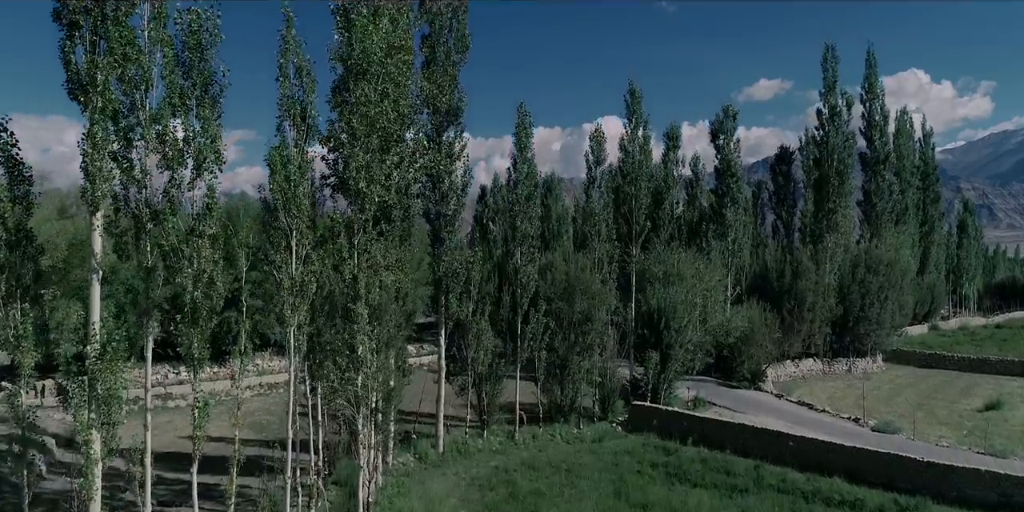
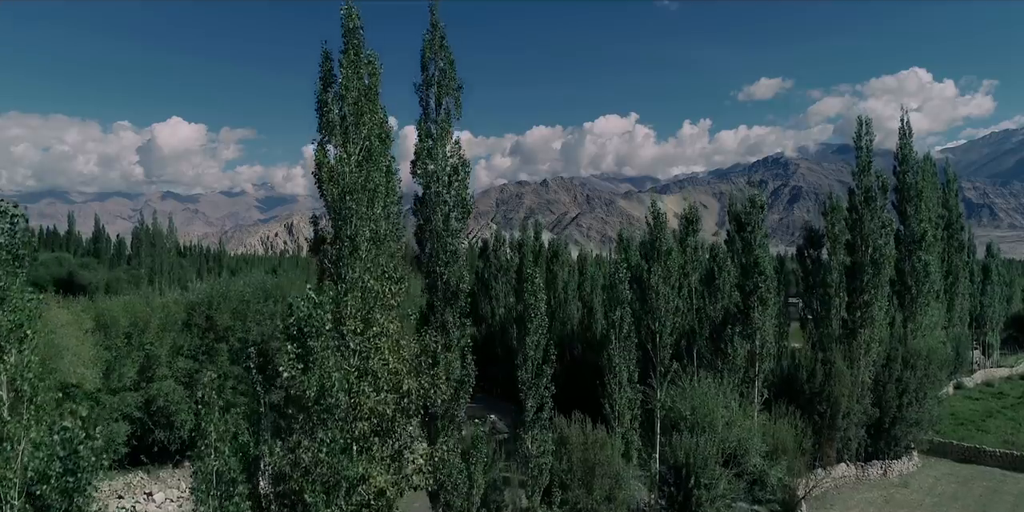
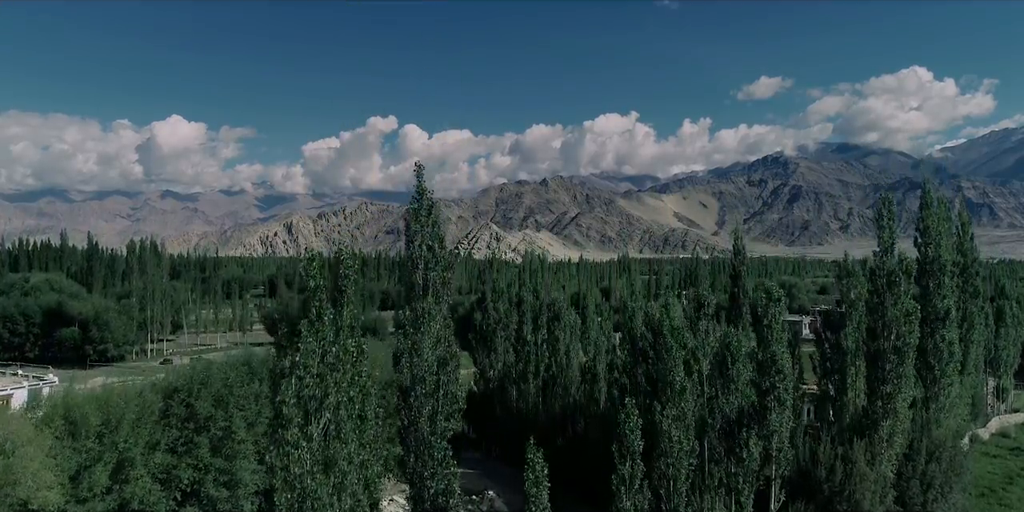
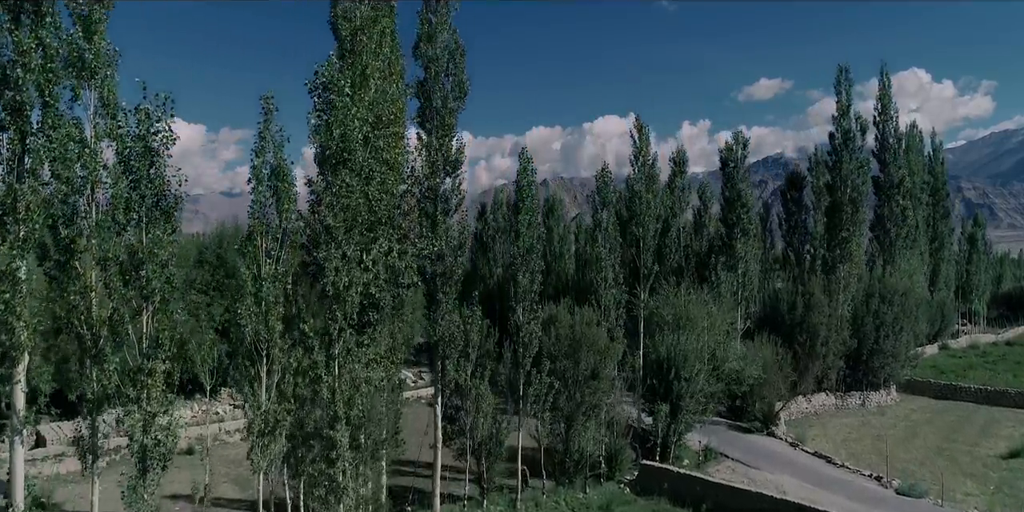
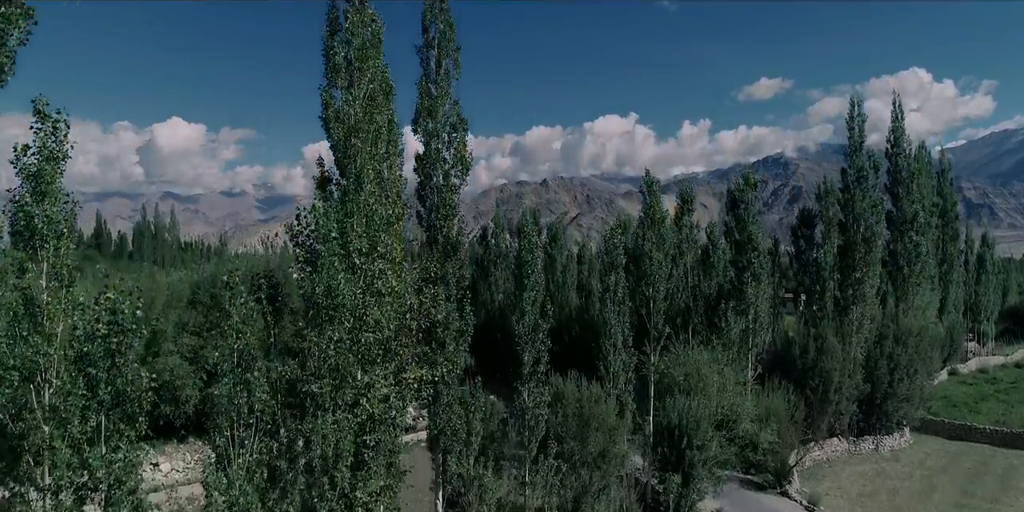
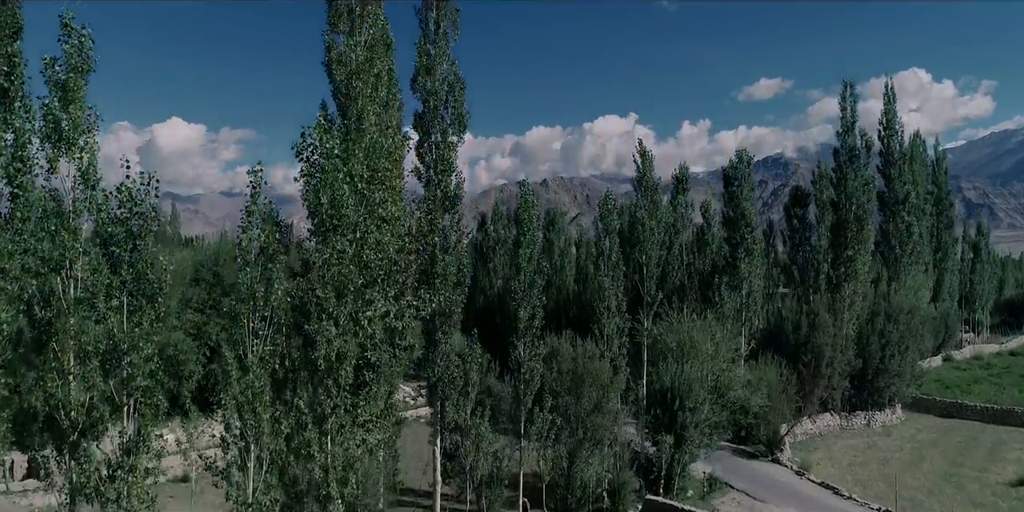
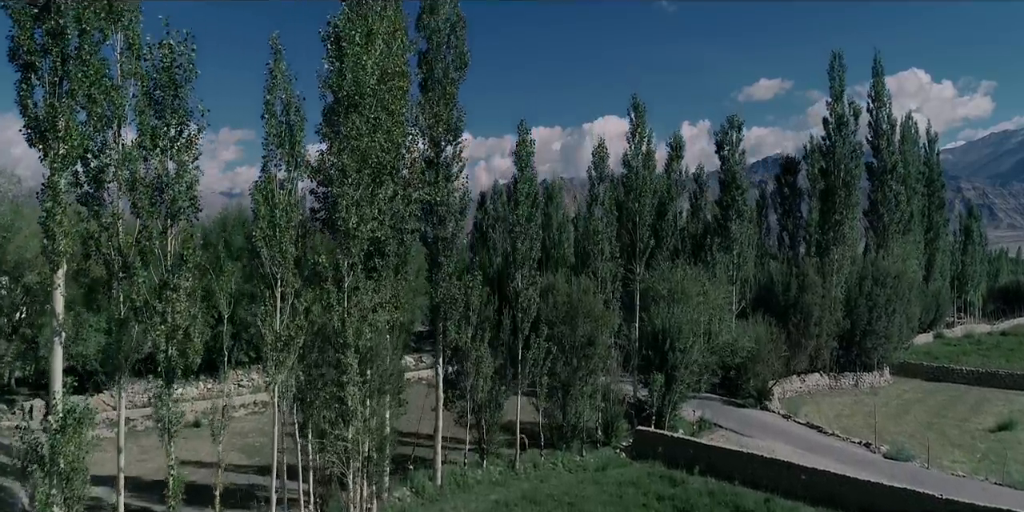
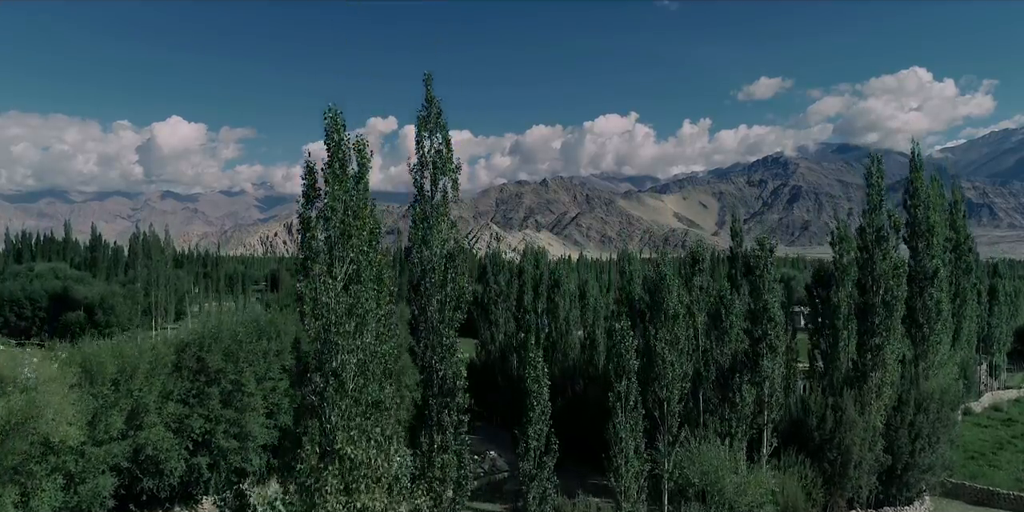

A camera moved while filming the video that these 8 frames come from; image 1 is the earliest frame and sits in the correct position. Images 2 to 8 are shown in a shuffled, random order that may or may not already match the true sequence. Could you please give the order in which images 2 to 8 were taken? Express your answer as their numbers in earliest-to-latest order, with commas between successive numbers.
7, 4, 6, 5, 2, 8, 3
